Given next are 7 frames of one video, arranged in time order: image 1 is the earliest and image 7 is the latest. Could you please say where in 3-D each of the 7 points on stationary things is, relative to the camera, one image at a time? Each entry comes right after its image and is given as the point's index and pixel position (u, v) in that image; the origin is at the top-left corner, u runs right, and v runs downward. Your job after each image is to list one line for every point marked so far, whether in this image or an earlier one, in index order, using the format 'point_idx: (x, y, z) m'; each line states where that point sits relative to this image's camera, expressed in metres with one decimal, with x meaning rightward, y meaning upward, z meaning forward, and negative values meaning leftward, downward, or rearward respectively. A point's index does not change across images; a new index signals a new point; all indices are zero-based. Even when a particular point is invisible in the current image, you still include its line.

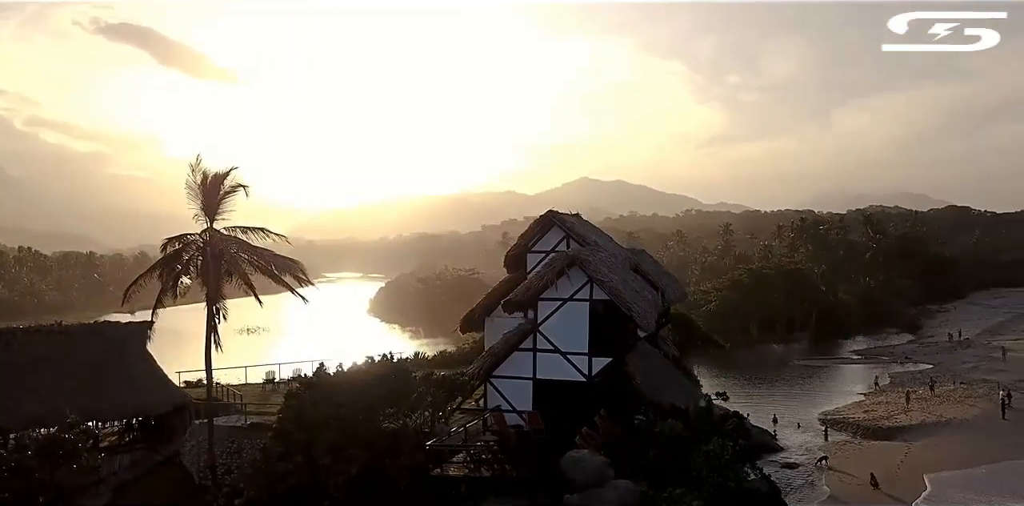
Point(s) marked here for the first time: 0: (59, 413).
0: (-6.8, -2.6, +11.0) m
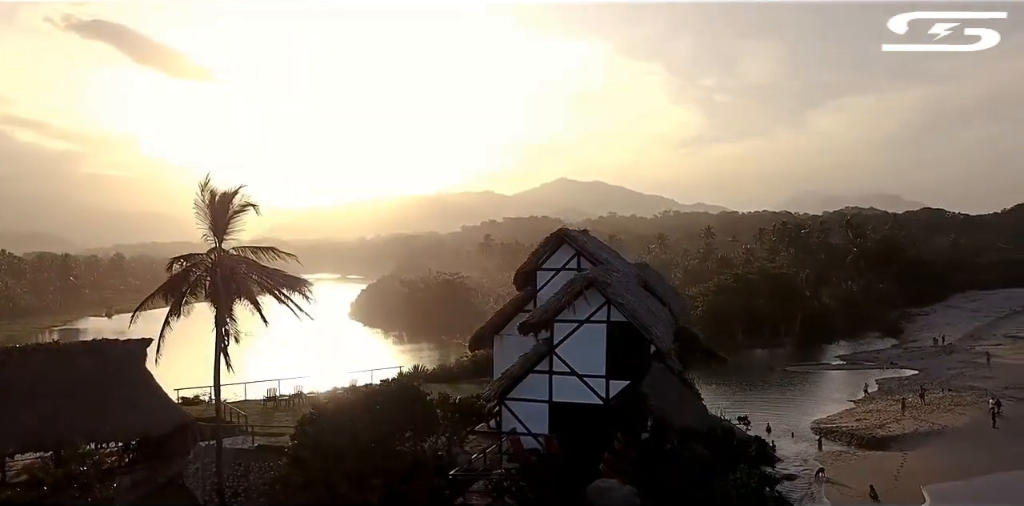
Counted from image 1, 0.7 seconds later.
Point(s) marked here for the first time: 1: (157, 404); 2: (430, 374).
0: (-6.7, -2.8, +10.8) m
1: (-5.9, -2.5, +11.9) m
2: (-1.6, -2.6, +15.1) m
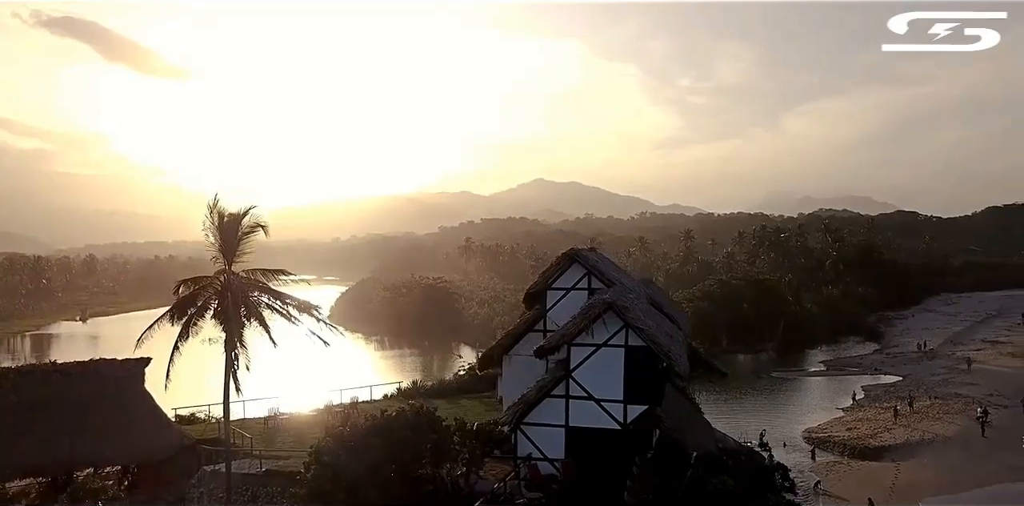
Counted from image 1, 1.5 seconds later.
0: (-6.7, -3.1, +10.5) m
1: (-5.8, -2.8, +11.6) m
2: (-1.7, -2.9, +14.9) m
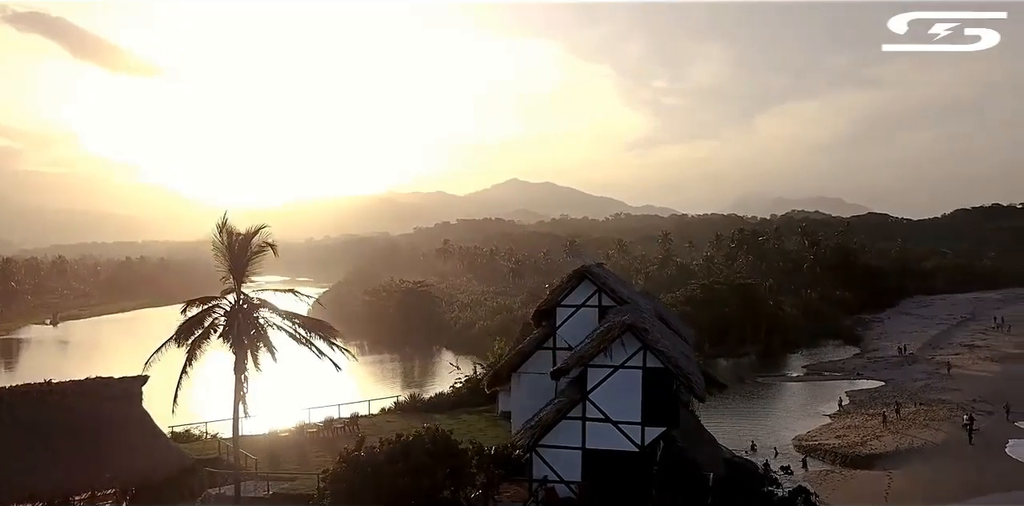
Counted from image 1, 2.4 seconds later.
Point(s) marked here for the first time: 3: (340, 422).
0: (-6.6, -3.3, +10.2) m
1: (-5.8, -3.0, +11.4) m
2: (-1.7, -3.1, +14.8) m
3: (-3.0, -3.1, +12.8) m
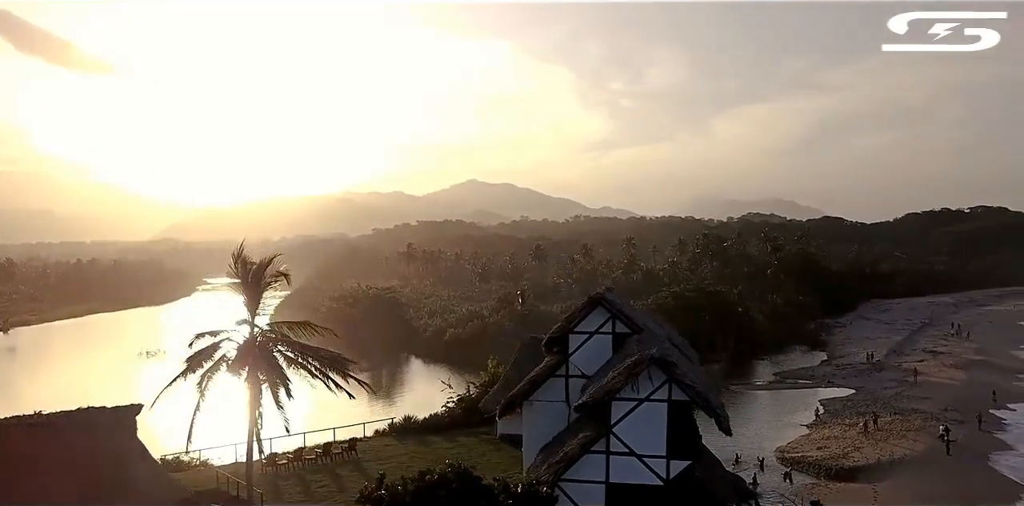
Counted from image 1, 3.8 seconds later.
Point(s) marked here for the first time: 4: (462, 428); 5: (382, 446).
0: (-6.5, -3.6, +9.8) m
1: (-5.8, -3.3, +11.0) m
2: (-1.8, -3.5, +14.6) m
3: (-3.0, -3.4, +12.6) m
4: (-1.0, -3.6, +14.5) m
5: (-2.4, -3.5, +13.0) m
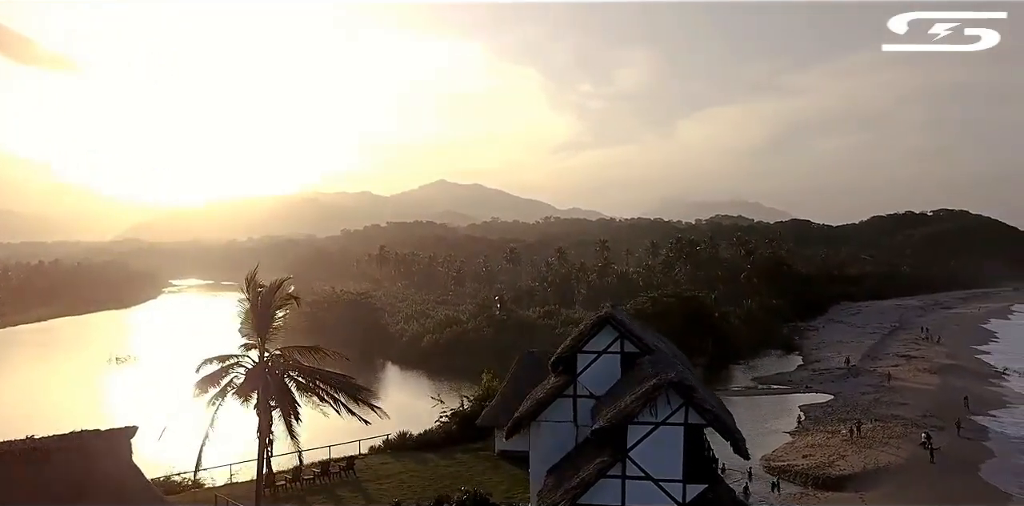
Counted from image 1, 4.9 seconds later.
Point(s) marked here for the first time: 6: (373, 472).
0: (-6.5, -3.8, +9.5) m
1: (-5.7, -3.6, +10.7) m
2: (-1.9, -3.7, +14.4) m
3: (-3.1, -3.7, +12.4) m
4: (-1.1, -3.8, +14.4) m
5: (-2.4, -3.8, +12.8) m
6: (-2.4, -3.8, +12.3) m
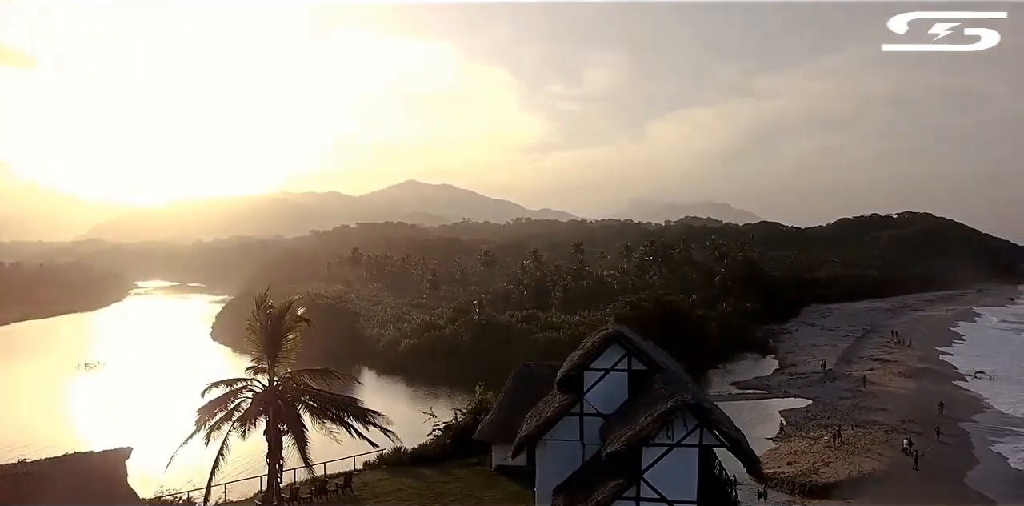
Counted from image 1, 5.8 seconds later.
0: (-6.4, -4.0, +9.2) m
1: (-5.7, -3.8, +10.4) m
2: (-2.0, -4.0, +14.2) m
3: (-3.1, -3.9, +12.2) m
4: (-1.2, -4.1, +14.3) m
5: (-2.5, -4.0, +12.6) m
6: (-2.5, -4.0, +12.2) m
